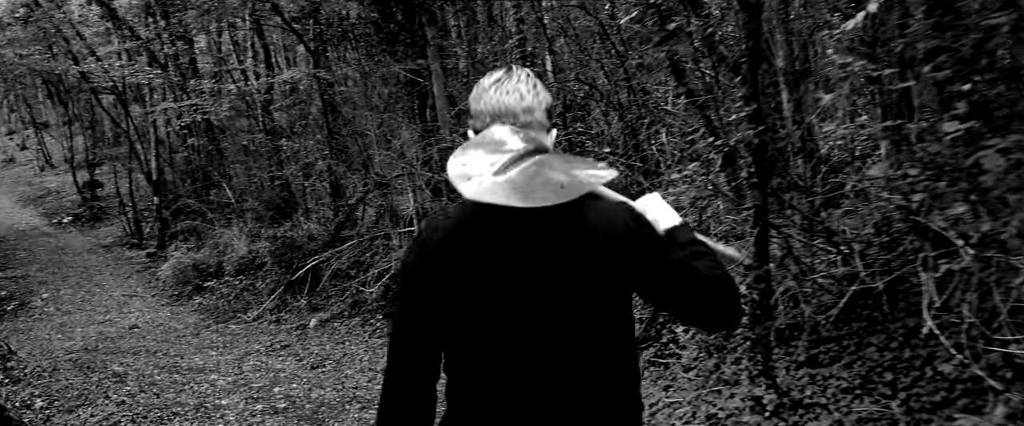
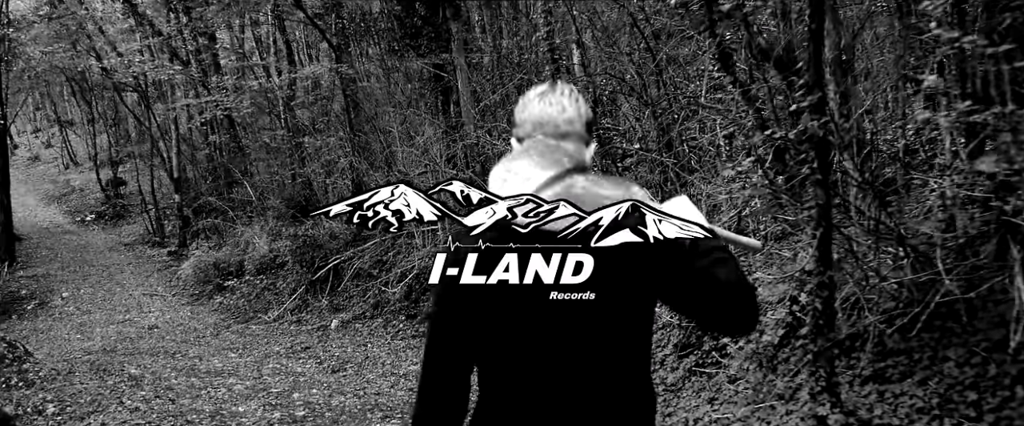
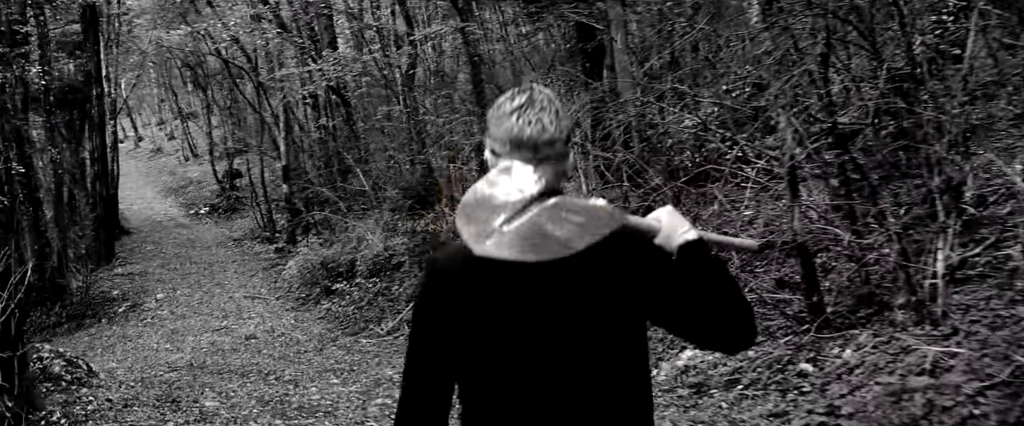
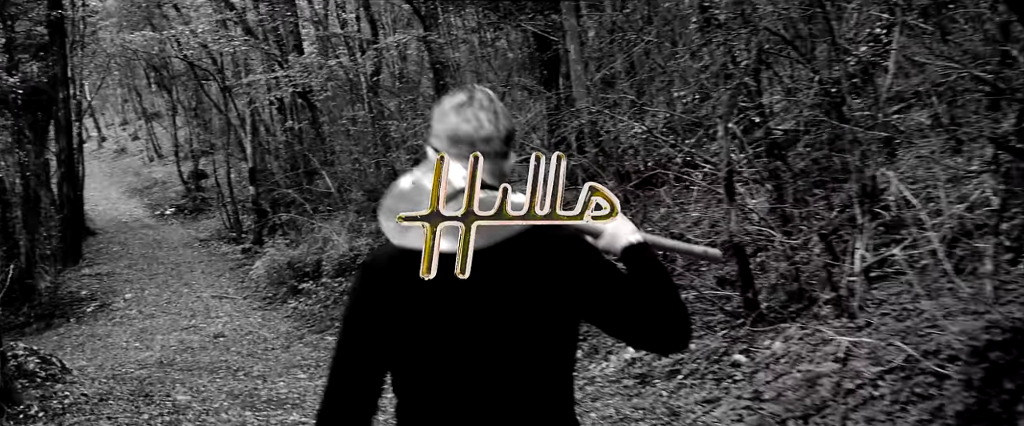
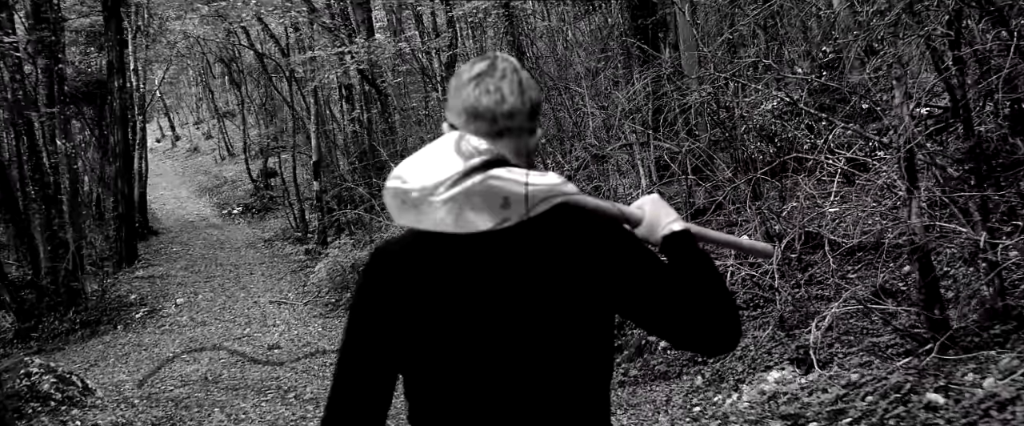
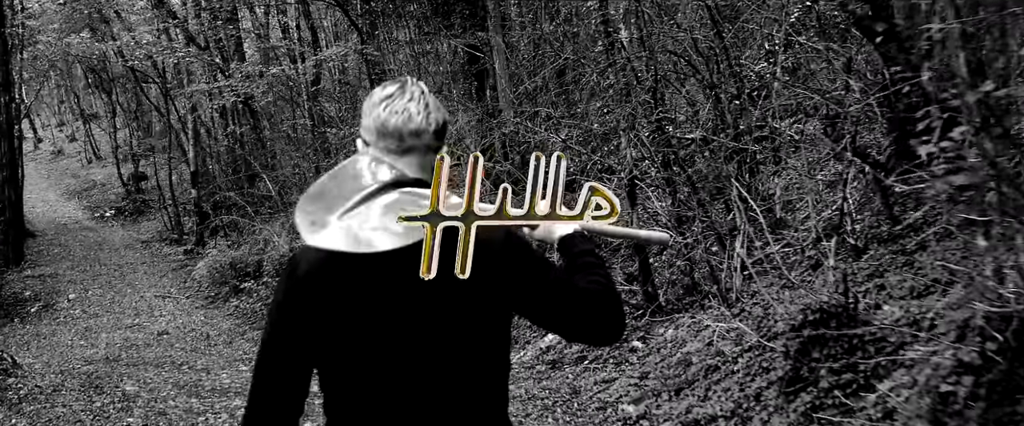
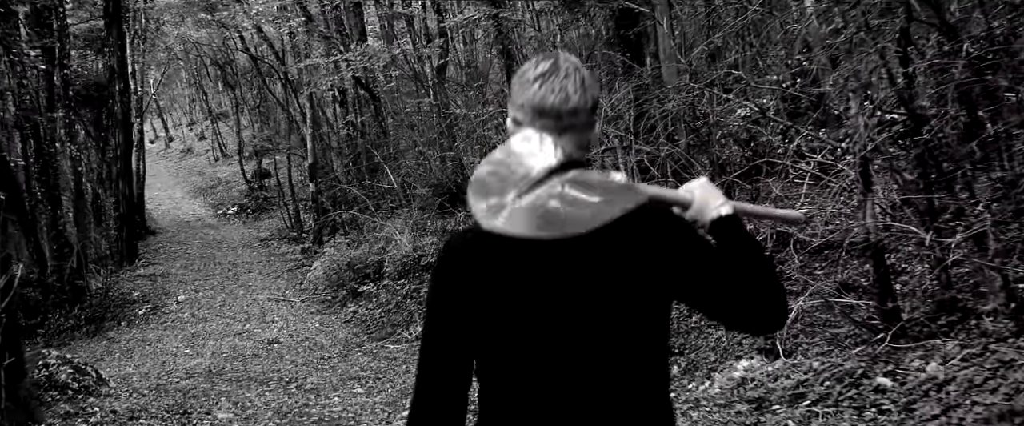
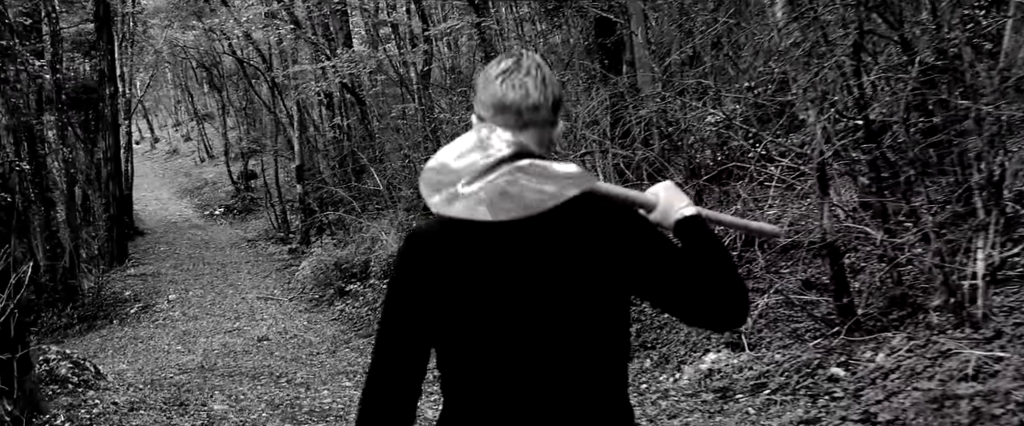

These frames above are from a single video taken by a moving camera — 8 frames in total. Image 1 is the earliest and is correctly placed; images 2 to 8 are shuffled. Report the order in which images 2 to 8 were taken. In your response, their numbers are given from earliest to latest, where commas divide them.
2, 6, 4, 3, 8, 7, 5
